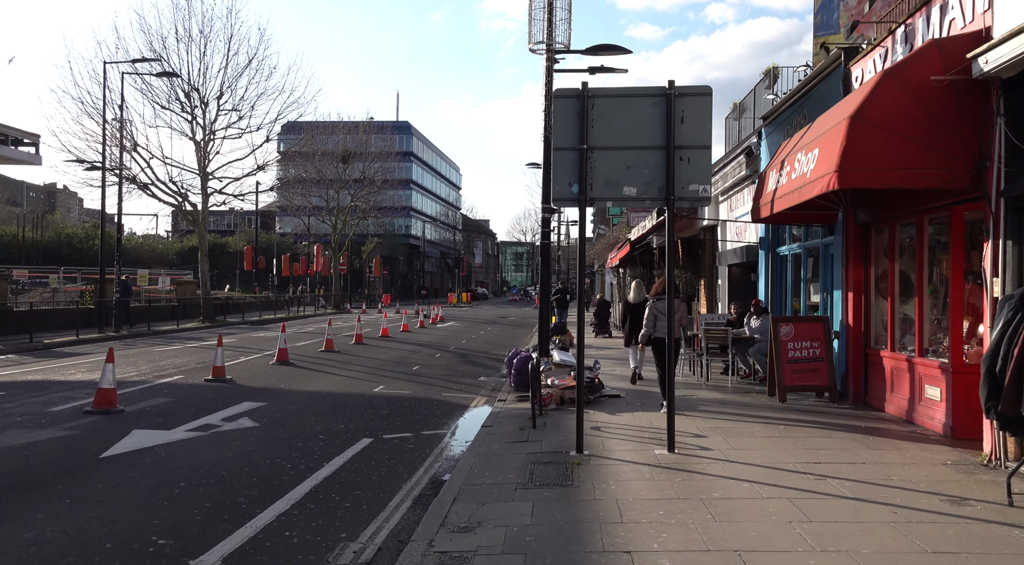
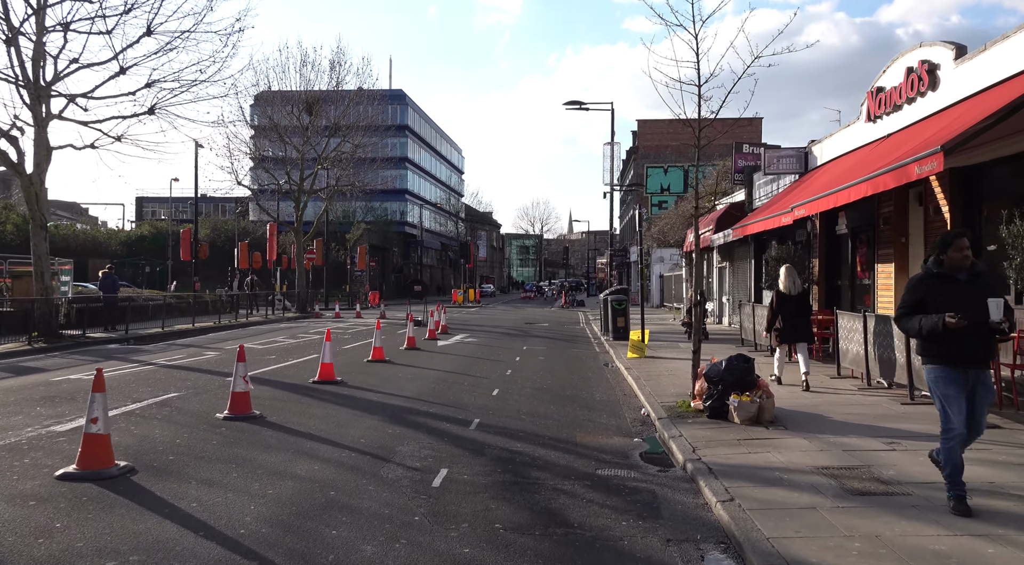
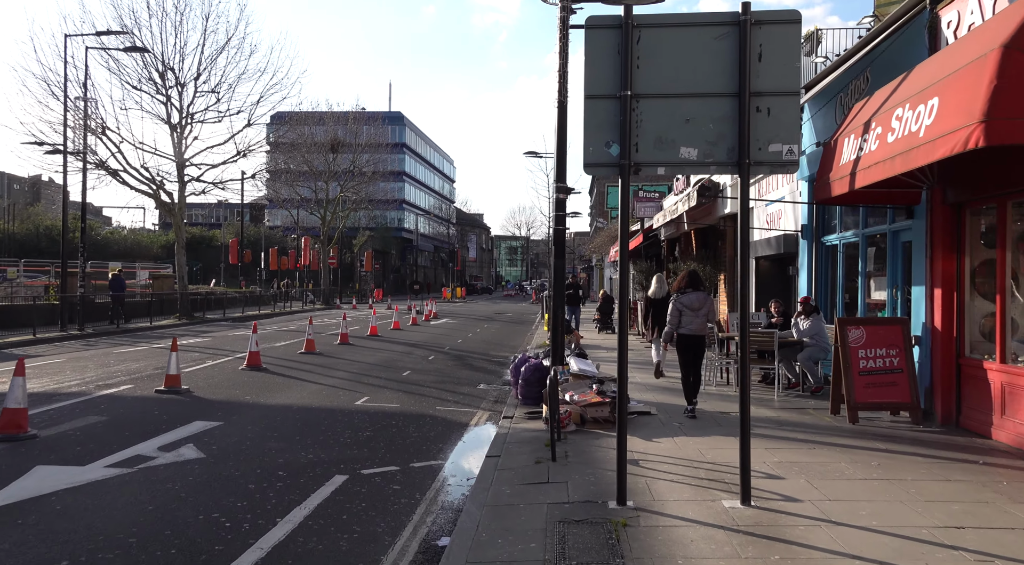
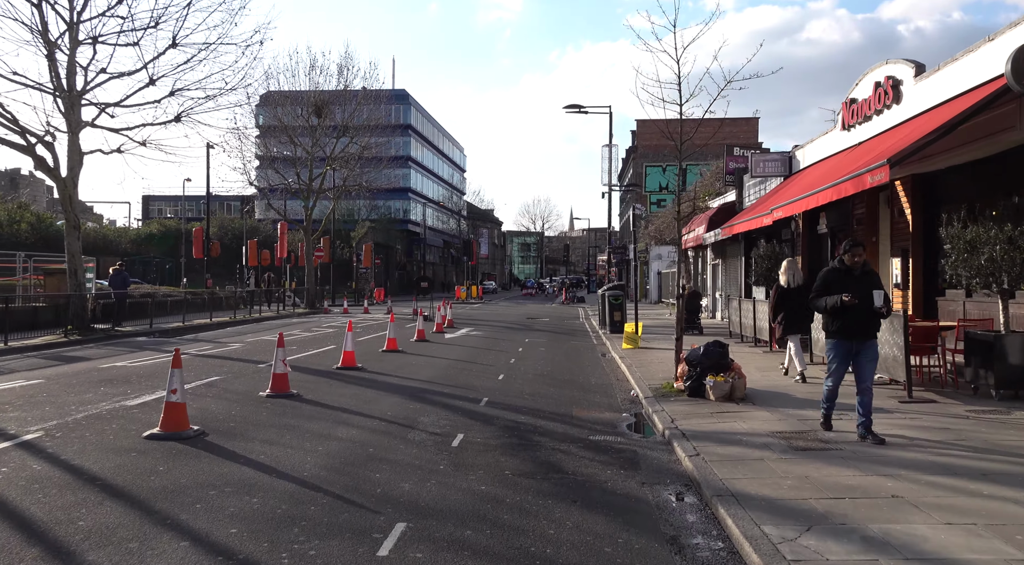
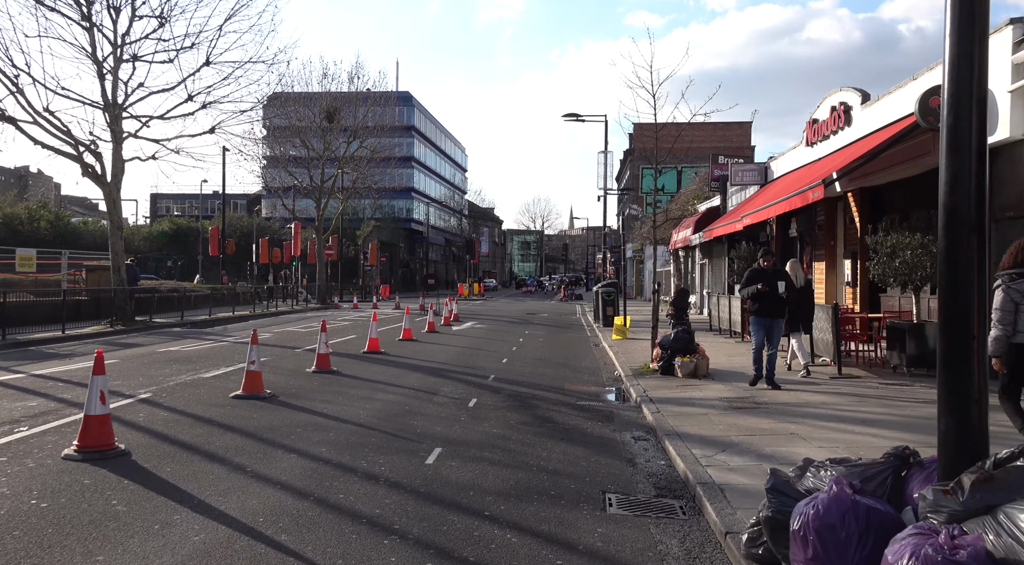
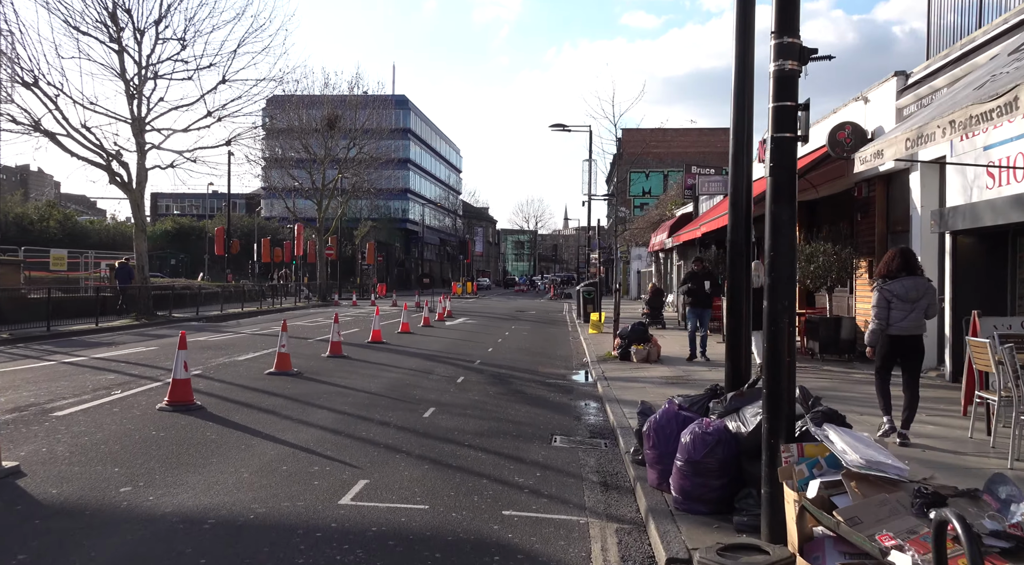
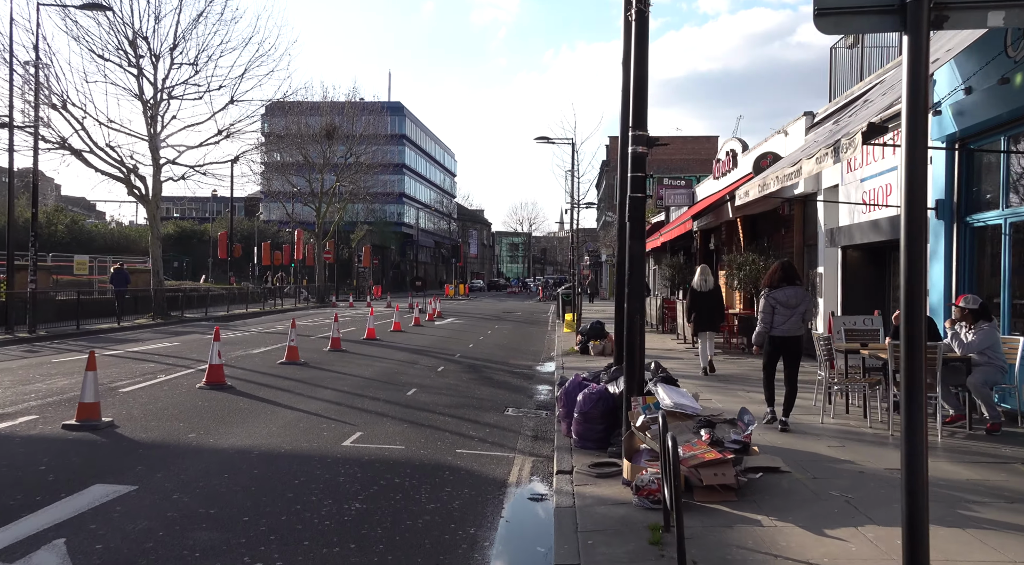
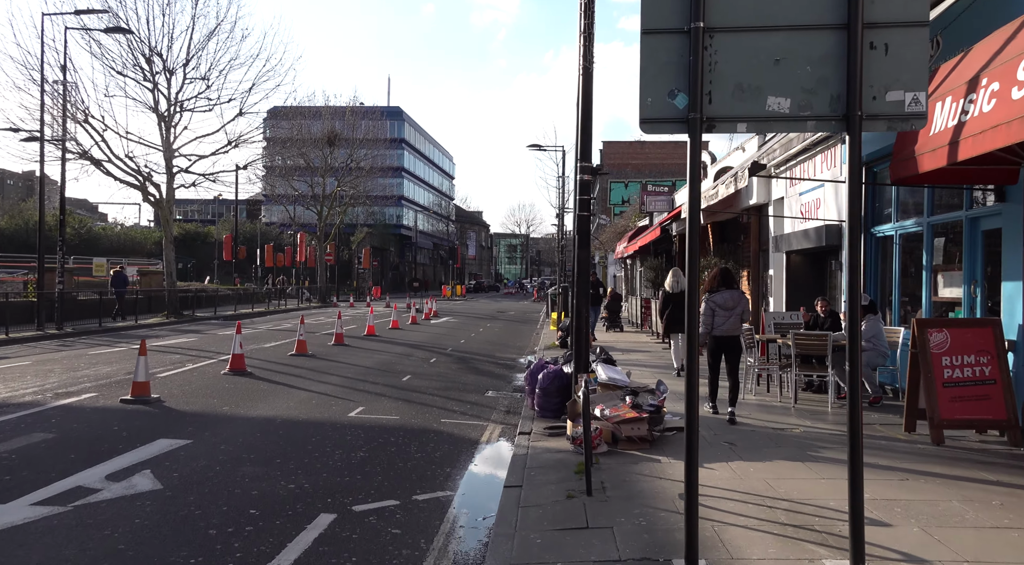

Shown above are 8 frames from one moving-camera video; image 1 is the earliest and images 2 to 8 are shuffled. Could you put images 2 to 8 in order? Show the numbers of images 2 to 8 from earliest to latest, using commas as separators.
3, 8, 7, 6, 5, 4, 2
